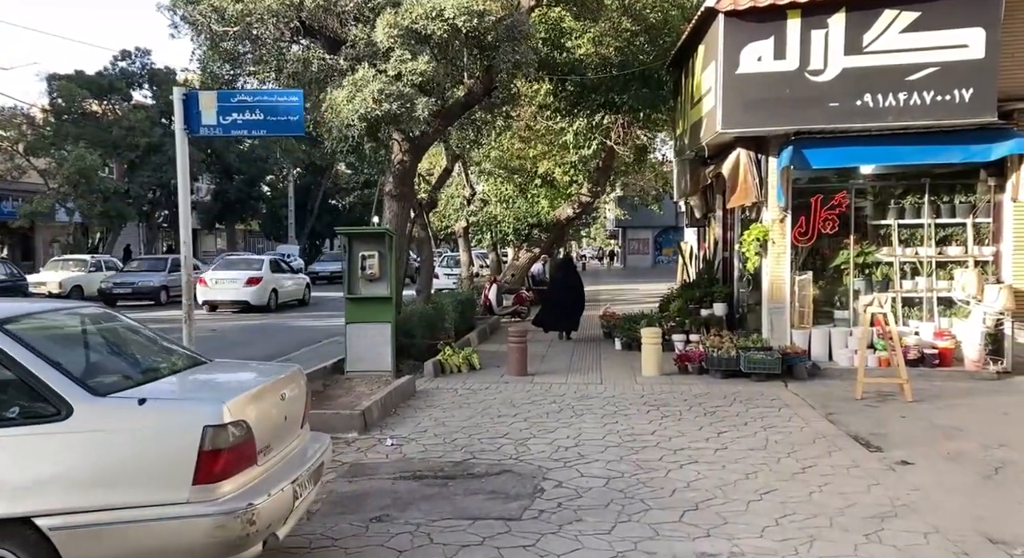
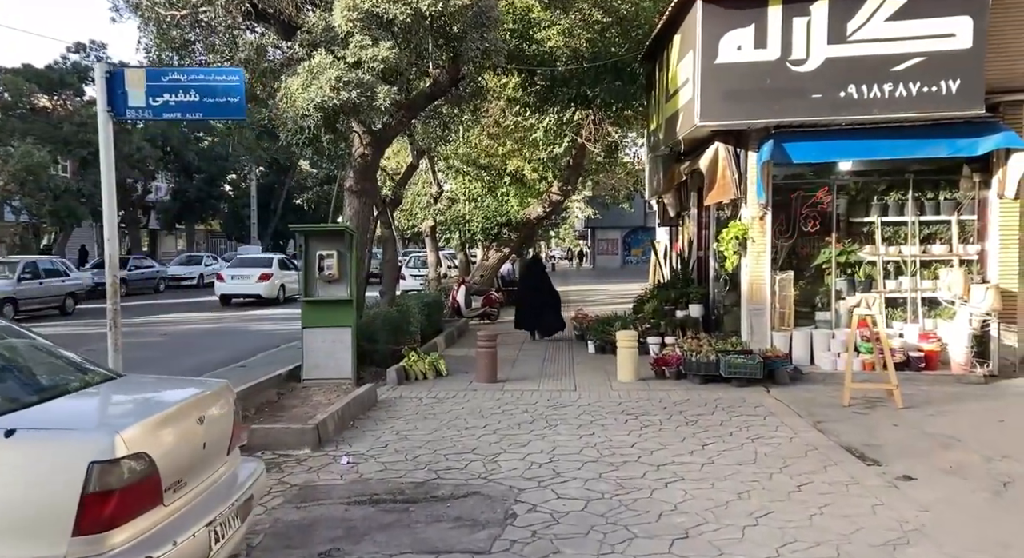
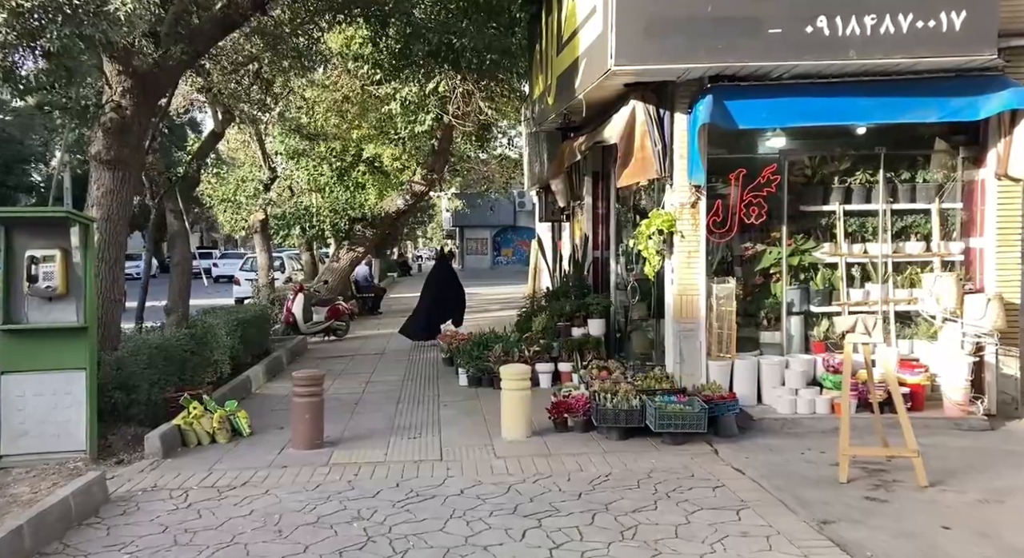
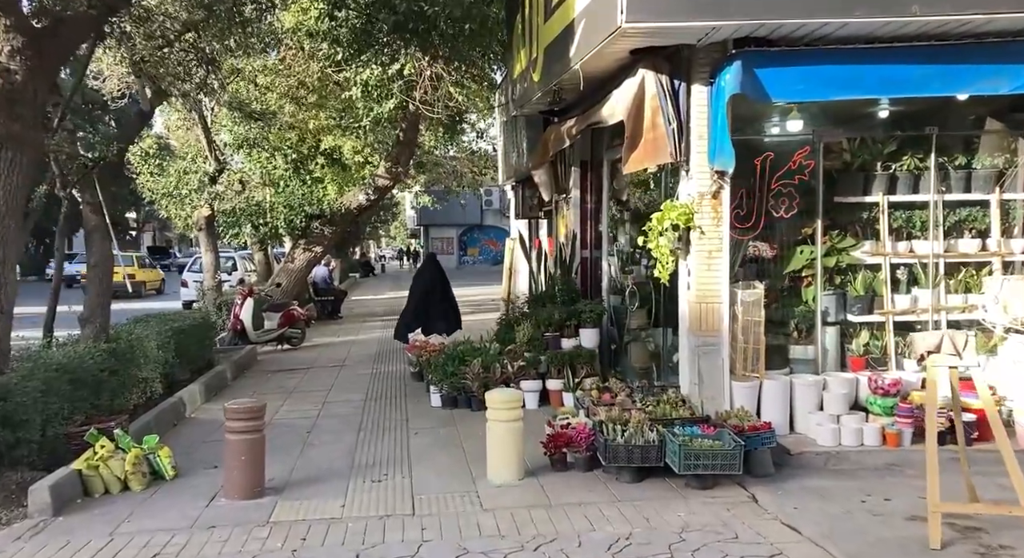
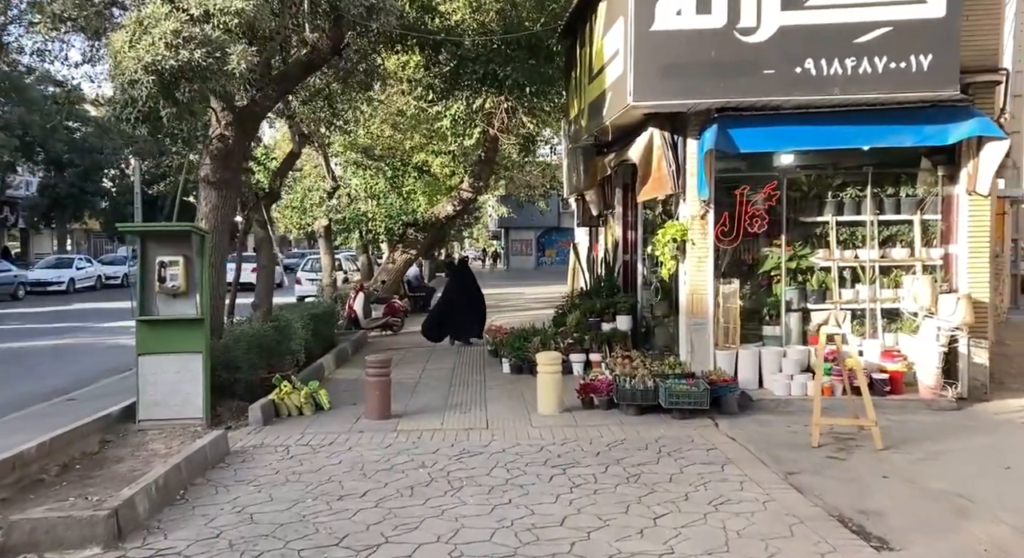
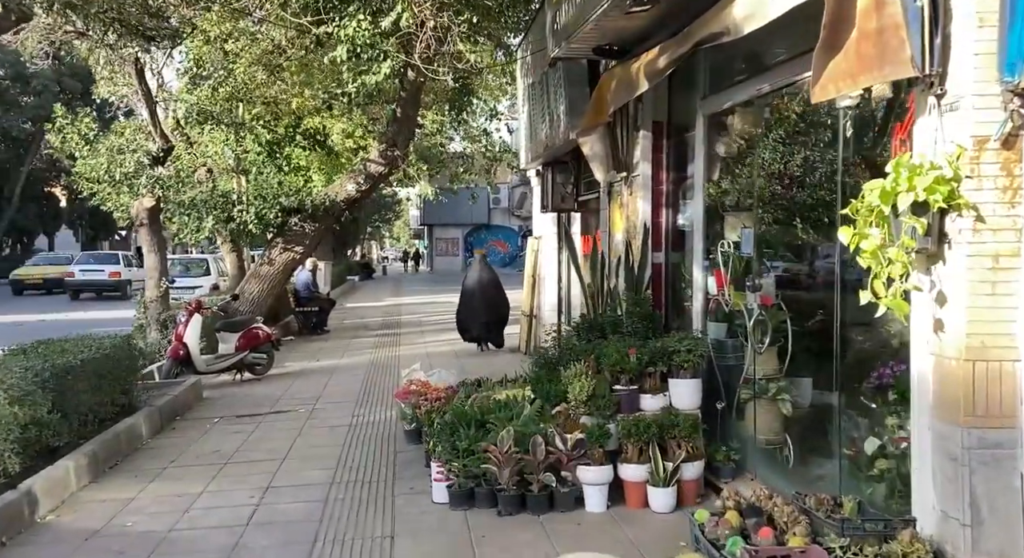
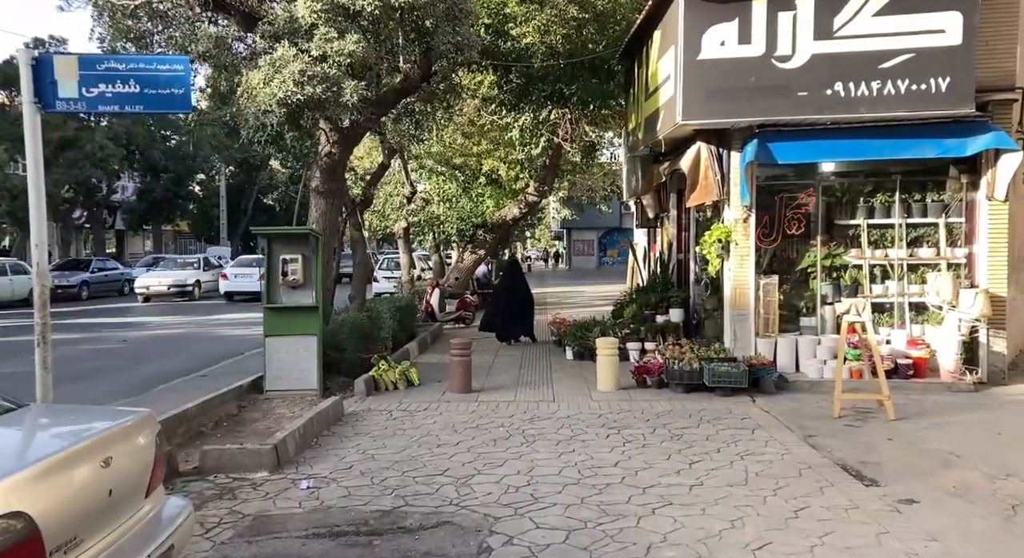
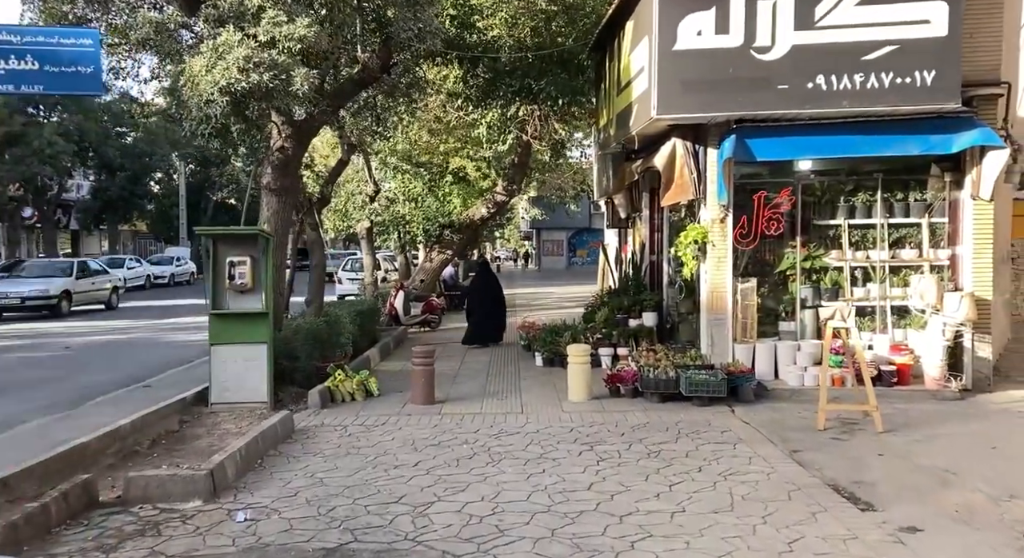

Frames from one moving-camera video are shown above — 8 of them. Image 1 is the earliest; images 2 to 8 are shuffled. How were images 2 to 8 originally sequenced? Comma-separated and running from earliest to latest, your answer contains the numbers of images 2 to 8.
2, 7, 8, 5, 3, 4, 6
